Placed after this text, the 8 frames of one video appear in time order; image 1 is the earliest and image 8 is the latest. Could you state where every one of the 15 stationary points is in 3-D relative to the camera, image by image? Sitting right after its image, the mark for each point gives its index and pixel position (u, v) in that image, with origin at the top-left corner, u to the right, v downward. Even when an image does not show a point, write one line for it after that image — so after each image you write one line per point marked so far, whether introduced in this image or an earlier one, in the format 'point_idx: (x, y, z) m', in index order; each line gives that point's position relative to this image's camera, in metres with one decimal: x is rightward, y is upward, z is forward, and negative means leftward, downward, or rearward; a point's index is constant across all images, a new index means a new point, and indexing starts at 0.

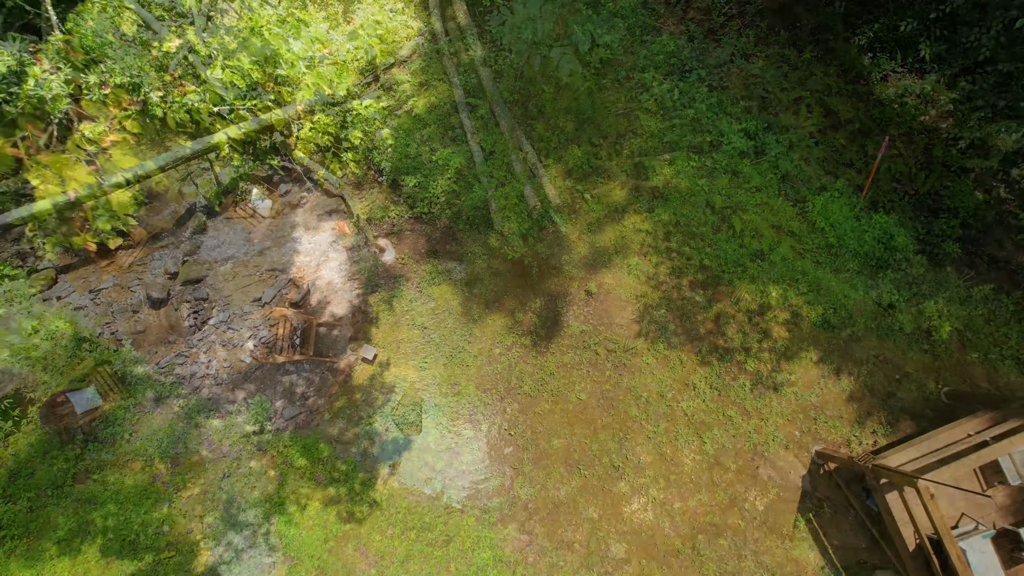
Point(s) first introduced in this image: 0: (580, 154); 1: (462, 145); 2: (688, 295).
0: (+1.0, +2.0, +9.4) m
1: (-0.8, +2.1, +9.2) m
2: (+2.4, -0.1, +8.9) m
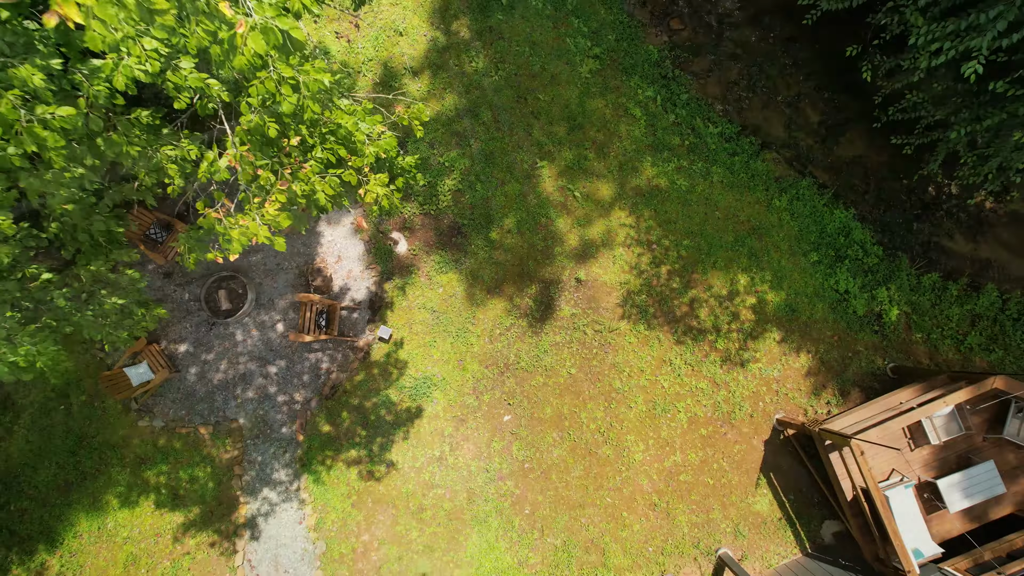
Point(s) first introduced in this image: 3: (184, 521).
0: (+0.9, +2.2, +10.5) m
1: (-0.8, +2.3, +10.3) m
2: (+2.4, +0.1, +10.1) m
3: (-4.7, -3.4, +9.2) m
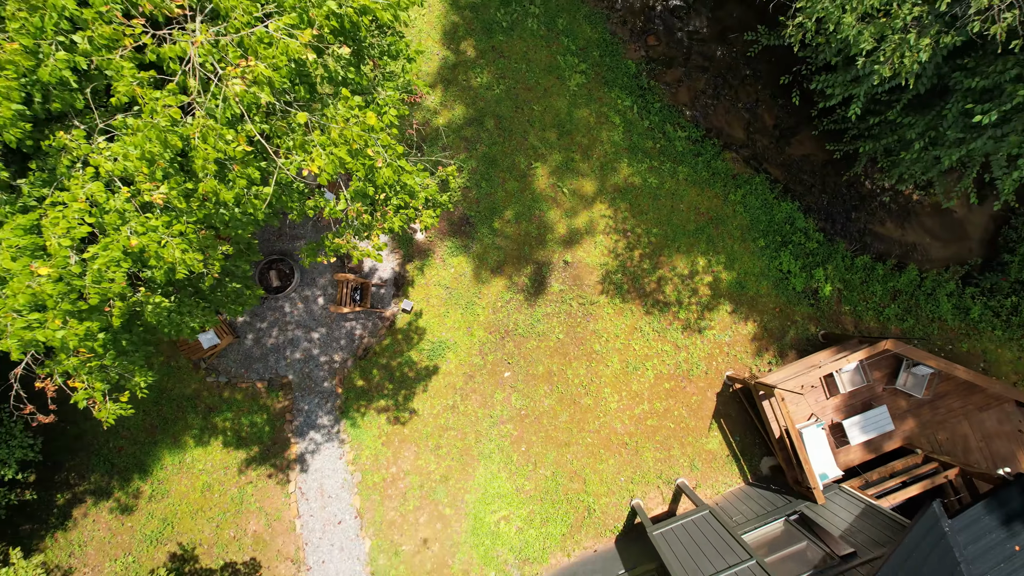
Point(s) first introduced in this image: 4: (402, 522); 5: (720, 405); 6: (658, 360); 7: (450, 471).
0: (+0.9, +2.5, +12.5) m
1: (-0.8, +2.7, +12.4) m
2: (+2.4, +0.5, +12.3) m
3: (-4.8, -3.0, +11.4) m
4: (-1.9, -4.1, +11.2) m
5: (+3.8, -2.1, +11.8) m
6: (+2.7, -1.3, +12.0) m
7: (-1.1, -3.2, +11.4) m
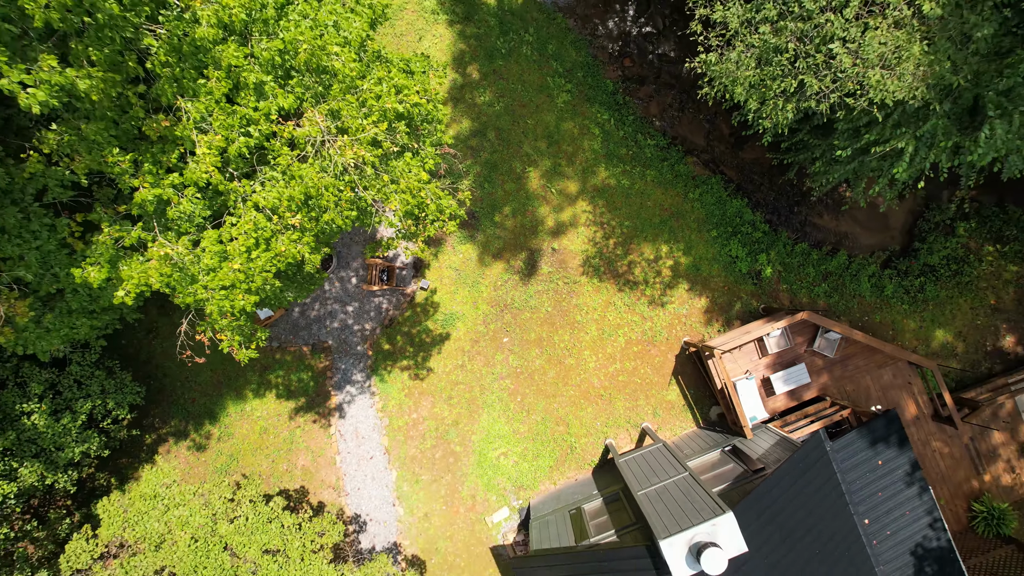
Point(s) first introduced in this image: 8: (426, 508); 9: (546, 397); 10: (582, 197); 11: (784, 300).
0: (+0.9, +3.0, +15.2) m
1: (-0.8, +3.1, +15.0) m
2: (+2.4, +0.9, +15.0) m
3: (-4.8, -2.6, +14.3) m
4: (-2.0, -3.7, +14.1) m
5: (+3.8, -1.7, +14.7) m
6: (+2.7, -0.9, +14.8) m
7: (-1.1, -2.8, +14.3) m
8: (-1.8, -4.7, +13.8) m
9: (+0.8, -2.4, +14.4) m
10: (+1.6, +2.1, +15.1) m
11: (+6.4, -0.3, +15.0) m
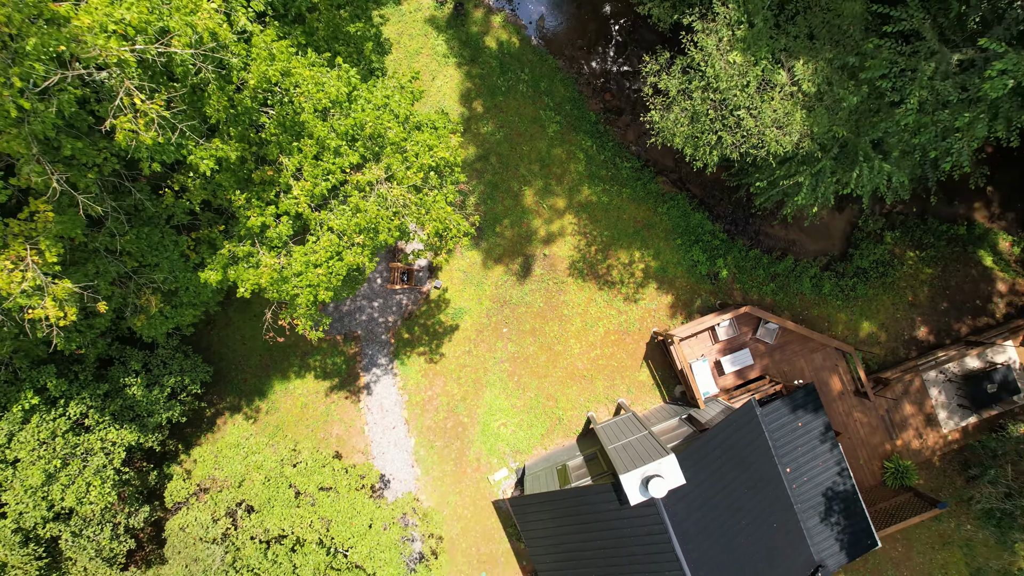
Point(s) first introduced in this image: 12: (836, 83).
0: (+0.8, +3.0, +18.1) m
1: (-0.9, +3.1, +18.0) m
2: (+2.3, +0.9, +18.0) m
3: (-4.9, -2.6, +17.3) m
4: (-2.0, -3.7, +17.1) m
5: (+3.7, -1.7, +17.6) m
6: (+2.6, -0.9, +17.7) m
7: (-1.2, -2.8, +17.3) m
8: (-1.9, -4.7, +16.8) m
9: (+0.7, -2.4, +17.3) m
10: (+1.6, +2.2, +18.1) m
11: (+6.3, -0.2, +18.0) m
12: (+5.5, +3.5, +11.1) m
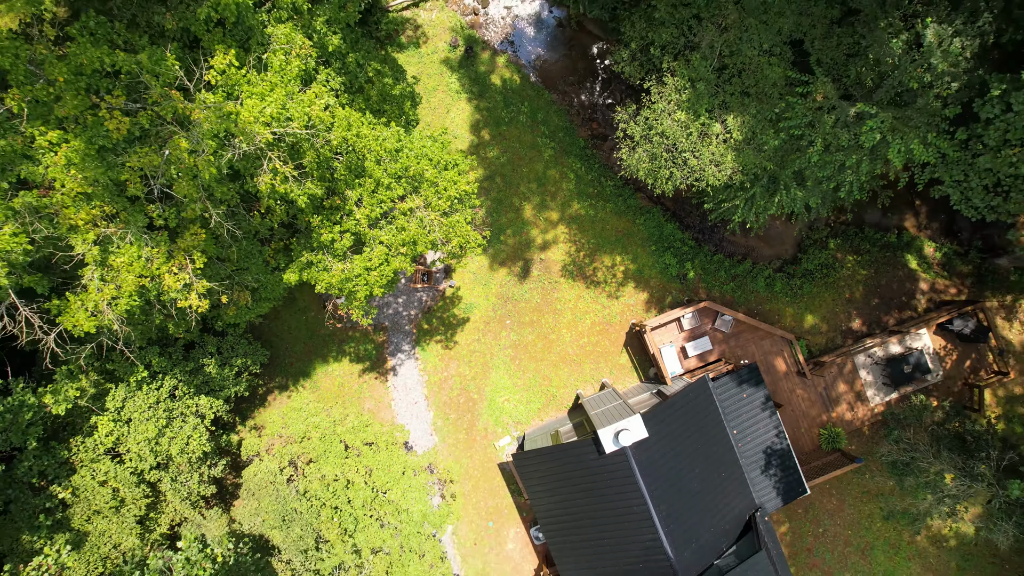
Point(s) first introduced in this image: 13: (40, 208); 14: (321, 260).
0: (+0.9, +3.0, +21.6) m
1: (-0.8, +3.1, +21.5) m
2: (+2.4, +1.0, +21.5) m
3: (-4.8, -2.6, +20.8) m
4: (-2.0, -3.6, +20.5) m
5: (+3.8, -1.7, +21.1) m
6: (+2.7, -0.9, +21.2) m
7: (-1.1, -2.8, +20.7) m
8: (-1.8, -4.7, +20.3) m
9: (+0.8, -2.4, +20.8) m
10: (+1.6, +2.2, +21.6) m
11: (+6.4, -0.2, +21.4) m
12: (+5.6, +3.5, +14.5) m
13: (-7.2, +1.2, +9.8) m
14: (-3.9, +0.6, +12.9) m
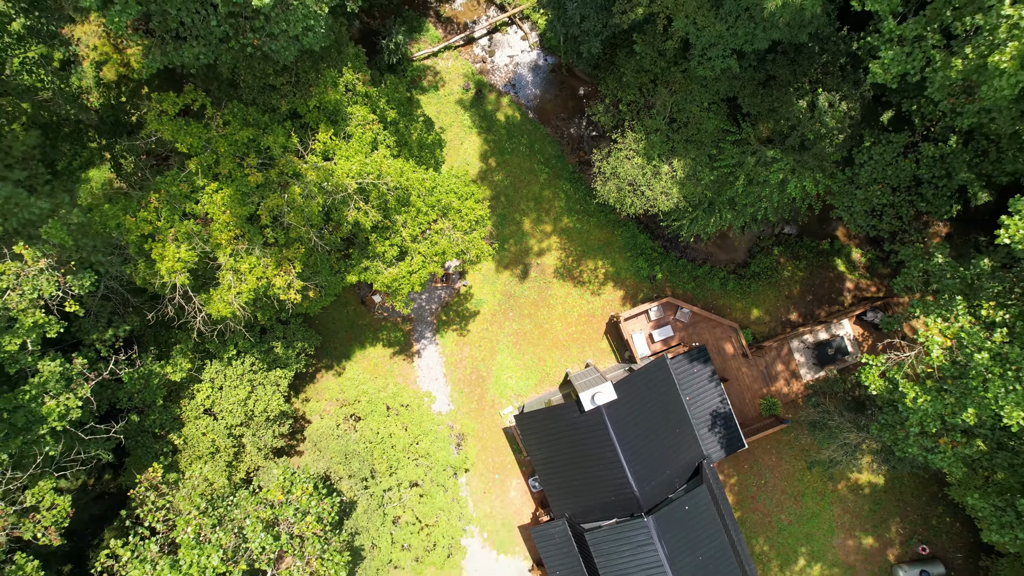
0: (+1.0, +3.1, +26.5) m
1: (-0.7, +3.2, +26.4) m
2: (+2.4, +1.0, +26.4) m
3: (-4.7, -2.5, +25.7) m
4: (-1.9, -3.6, +25.4) m
5: (+3.9, -1.6, +26.0) m
6: (+2.8, -0.8, +26.1) m
7: (-1.1, -2.7, +25.7) m
8: (-1.7, -4.6, +25.2) m
9: (+0.9, -2.3, +25.7) m
10: (+1.7, +2.3, +26.5) m
11: (+6.5, -0.2, +26.4) m
12: (+5.6, +3.6, +19.4) m
13: (-7.1, +1.3, +14.7) m
14: (-3.8, +0.6, +17.8) m
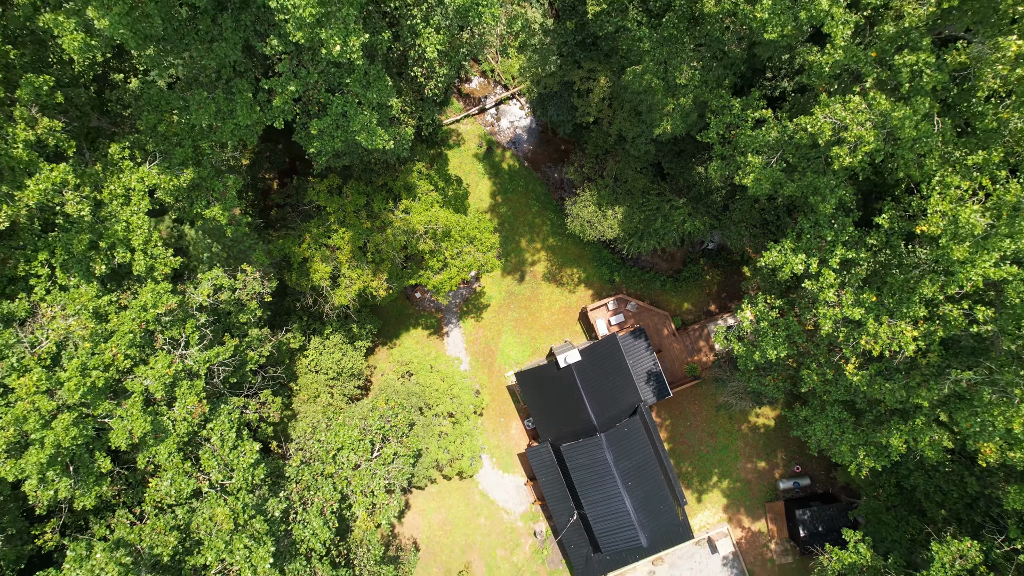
0: (+1.0, +3.1, +37.2) m
1: (-0.7, +3.2, +37.0) m
2: (+2.5, +1.0, +37.0) m
3: (-4.7, -2.5, +36.3) m
4: (-1.8, -3.6, +36.1) m
5: (+3.9, -1.6, +36.7) m
6: (+2.8, -0.8, +36.8) m
7: (-1.0, -2.7, +36.3) m
8: (-1.7, -4.6, +35.8) m
9: (+0.9, -2.3, +36.4) m
10: (+1.8, +2.3, +37.2) m
11: (+6.5, -0.2, +37.0) m
12: (+5.7, +3.6, +30.1) m
13: (-7.0, +1.3, +25.3) m
14: (-3.7, +0.6, +28.5) m
